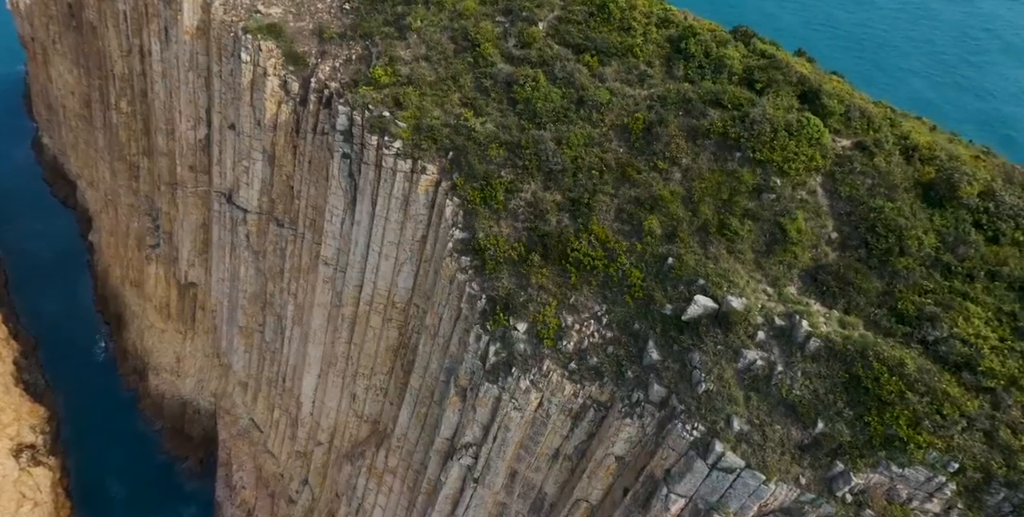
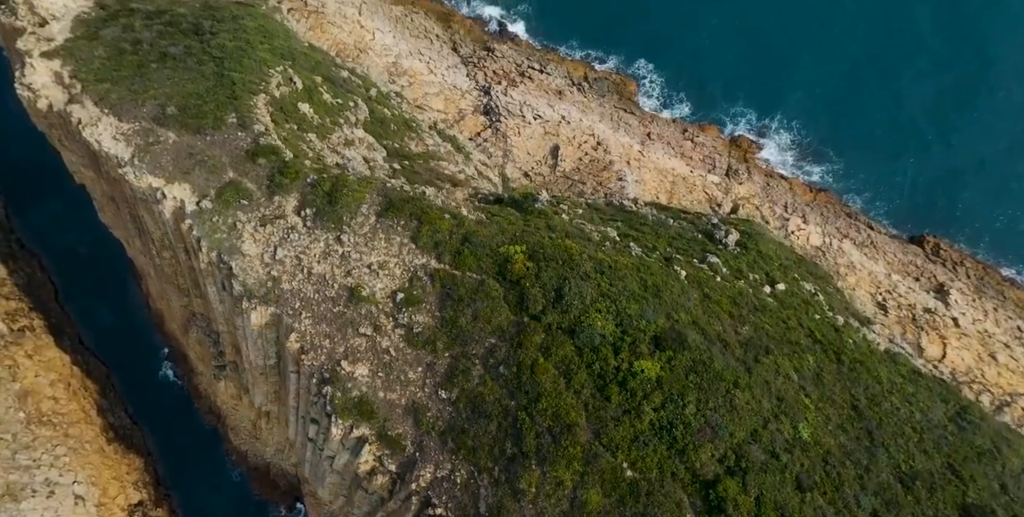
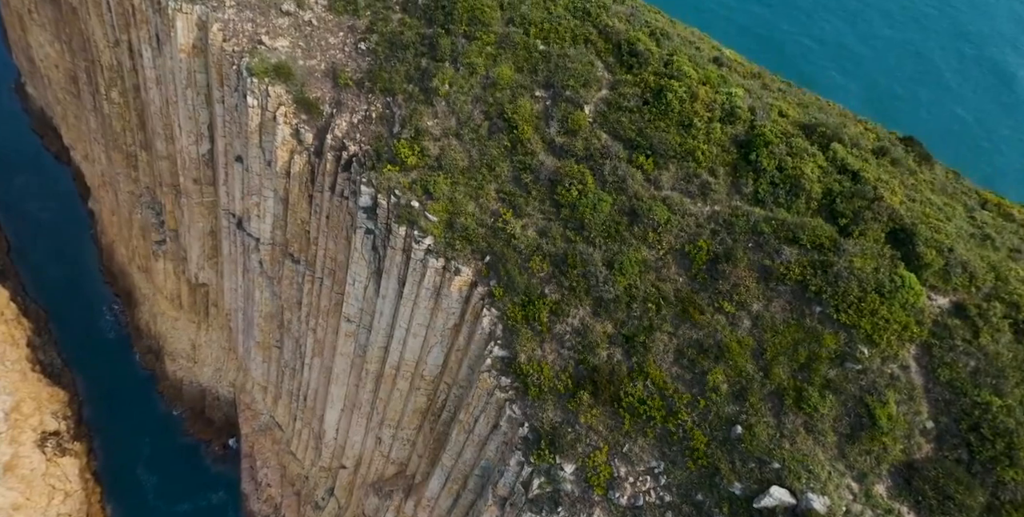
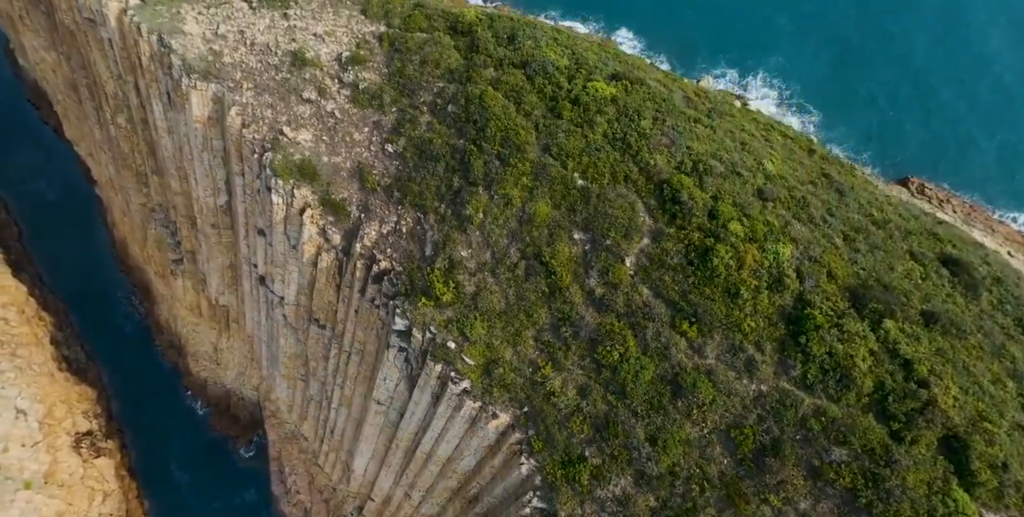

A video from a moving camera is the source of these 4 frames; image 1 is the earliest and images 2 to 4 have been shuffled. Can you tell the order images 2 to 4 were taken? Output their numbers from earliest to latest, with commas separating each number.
3, 4, 2
